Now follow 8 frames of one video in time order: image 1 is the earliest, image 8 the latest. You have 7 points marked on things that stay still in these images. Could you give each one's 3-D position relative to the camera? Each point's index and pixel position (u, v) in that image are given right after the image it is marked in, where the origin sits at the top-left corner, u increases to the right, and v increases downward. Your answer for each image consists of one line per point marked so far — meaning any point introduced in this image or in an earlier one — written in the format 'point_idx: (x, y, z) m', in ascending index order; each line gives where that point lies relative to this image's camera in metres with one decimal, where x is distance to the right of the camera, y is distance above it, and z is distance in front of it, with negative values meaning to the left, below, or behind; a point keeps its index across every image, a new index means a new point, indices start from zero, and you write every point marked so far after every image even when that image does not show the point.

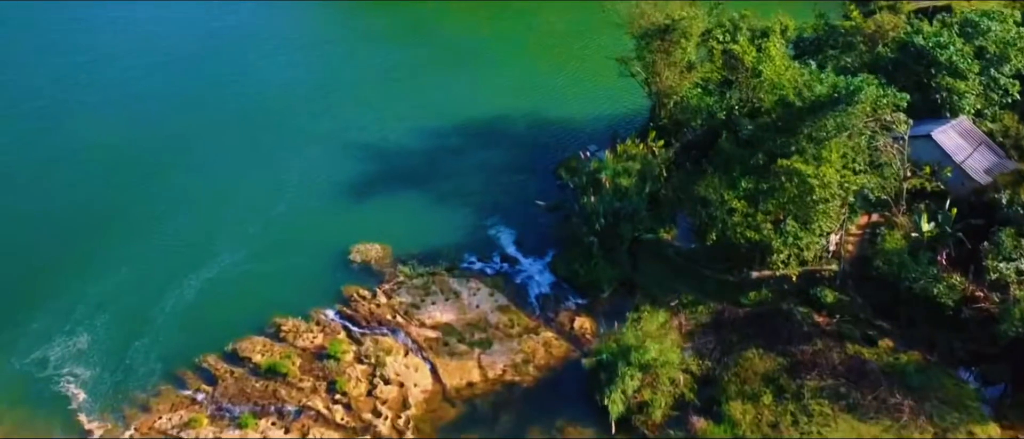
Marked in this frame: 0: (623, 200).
0: (+2.4, +0.4, +17.6) m
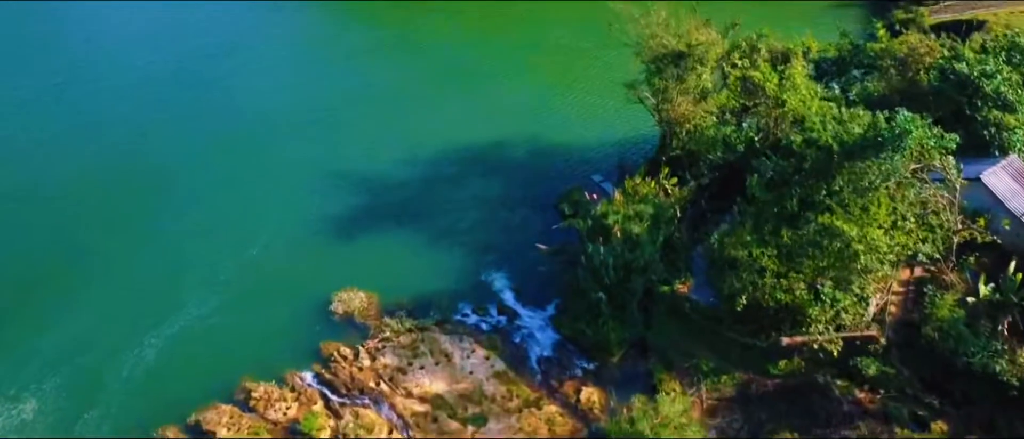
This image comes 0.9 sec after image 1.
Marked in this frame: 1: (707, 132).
0: (+2.4, -0.6, +15.7) m
1: (+4.6, +2.1, +19.1) m
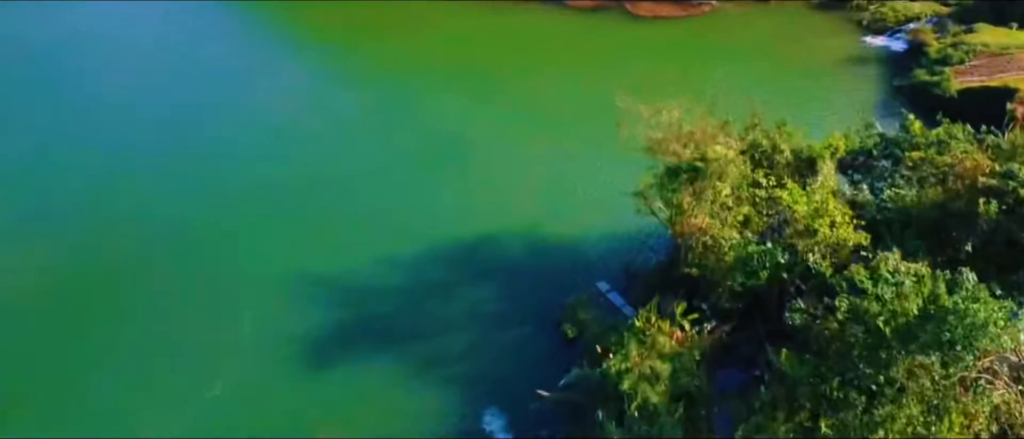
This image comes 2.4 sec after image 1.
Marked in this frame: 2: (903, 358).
0: (+2.4, -3.5, +13.6) m
1: (+4.5, -0.7, +17.0) m
2: (+5.7, -2.0, +11.6) m
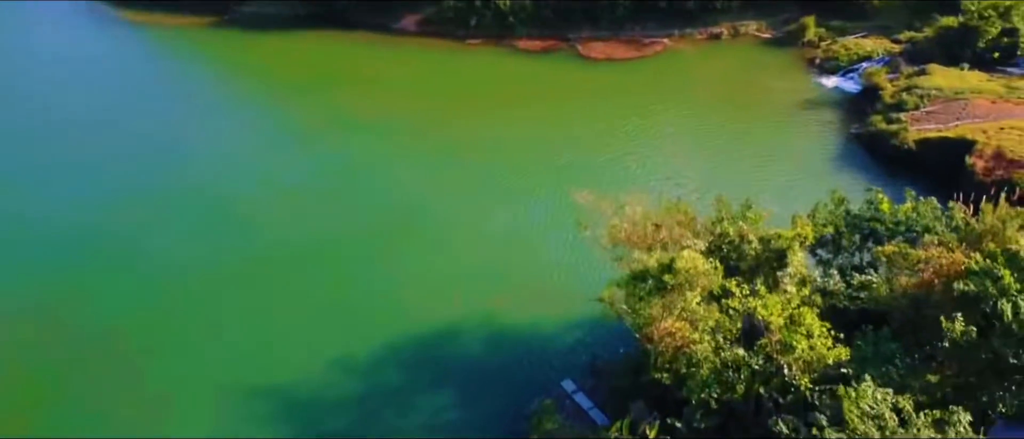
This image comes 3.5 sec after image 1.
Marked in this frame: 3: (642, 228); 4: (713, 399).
0: (+1.9, -5.8, +12.6) m
1: (+3.7, -3.0, +16.0) m
2: (+5.3, -4.1, +10.7) m
3: (+2.9, -0.3, +17.6) m
4: (+4.0, -3.6, +15.9) m
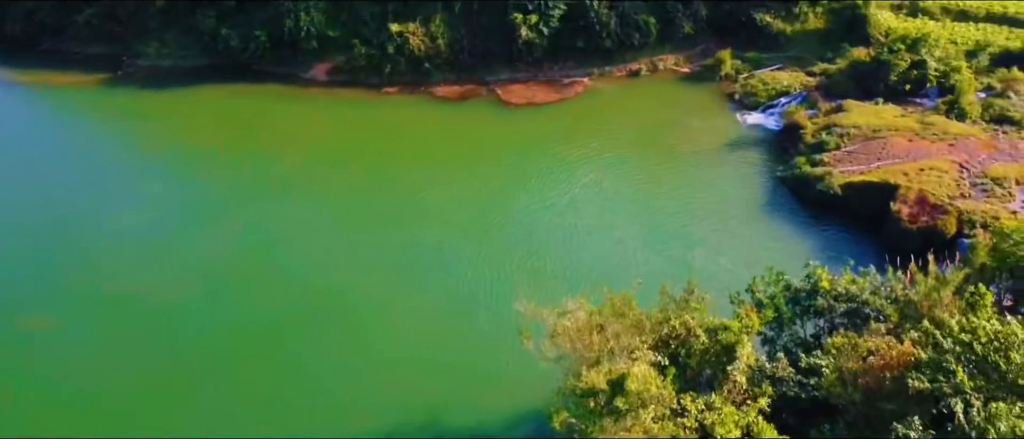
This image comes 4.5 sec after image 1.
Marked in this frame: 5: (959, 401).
0: (+1.4, -8.0, +11.6) m
1: (+2.8, -5.1, +15.2) m
2: (+4.9, -6.2, +10.1) m
3: (+1.6, -2.5, +16.7) m
4: (+3.1, -5.7, +15.2) m
5: (+8.4, -3.4, +15.1) m
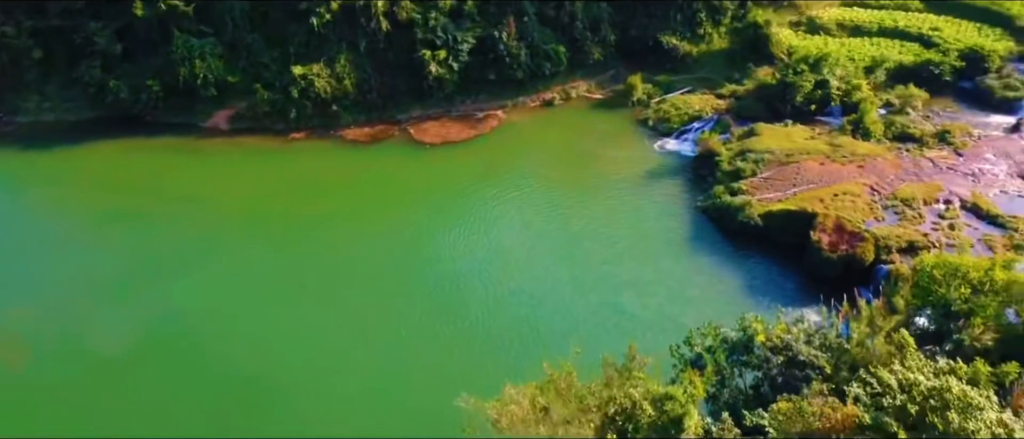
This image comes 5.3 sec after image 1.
0: (+1.2, -9.7, +11.0) m
1: (+2.0, -6.7, +14.7) m
2: (+4.7, -7.6, +9.8) m
3: (+0.5, -4.2, +16.0) m
4: (+2.3, -7.3, +14.7) m
5: (+7.4, -4.6, +15.2) m
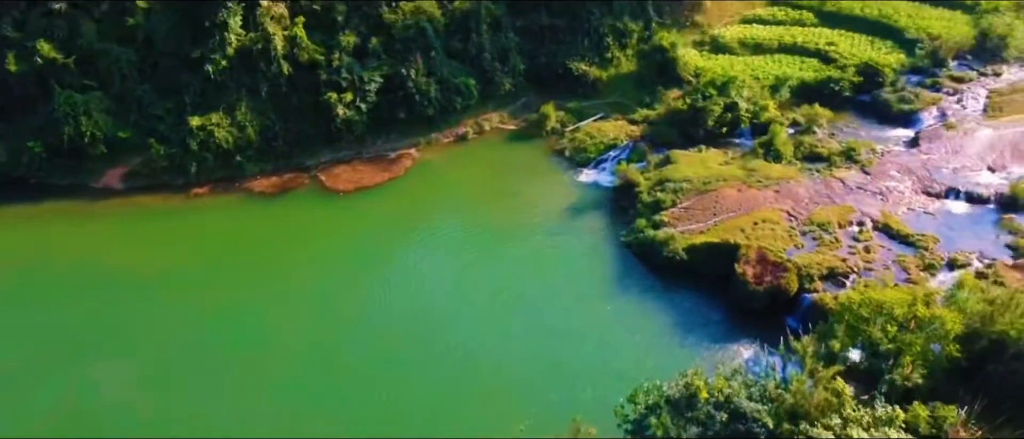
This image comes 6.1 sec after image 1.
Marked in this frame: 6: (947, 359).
0: (+1.2, -11.4, +10.4) m
1: (+1.3, -8.3, +14.2) m
2: (+4.6, -9.0, +9.6) m
3: (-0.5, -5.9, +15.3) m
4: (+1.7, -8.9, +14.2) m
5: (+6.6, -5.9, +15.2) m
6: (+10.8, -3.5, +20.0) m
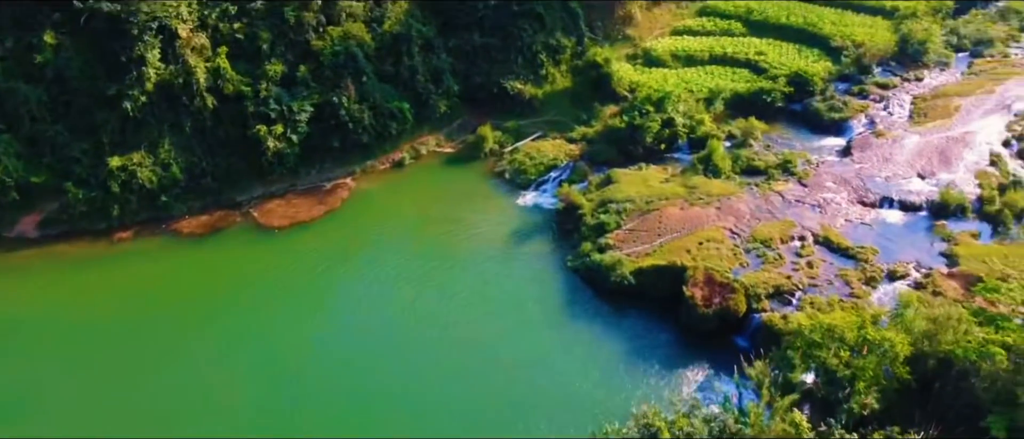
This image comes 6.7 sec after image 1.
0: (+1.3, -12.4, +9.9) m
1: (+1.0, -9.4, +13.7) m
2: (+4.7, -9.9, +9.4) m
3: (-1.0, -7.1, +14.6) m
4: (+1.4, -9.9, +13.7) m
5: (+6.0, -6.7, +15.1) m
6: (+9.7, -4.1, +20.2) m
